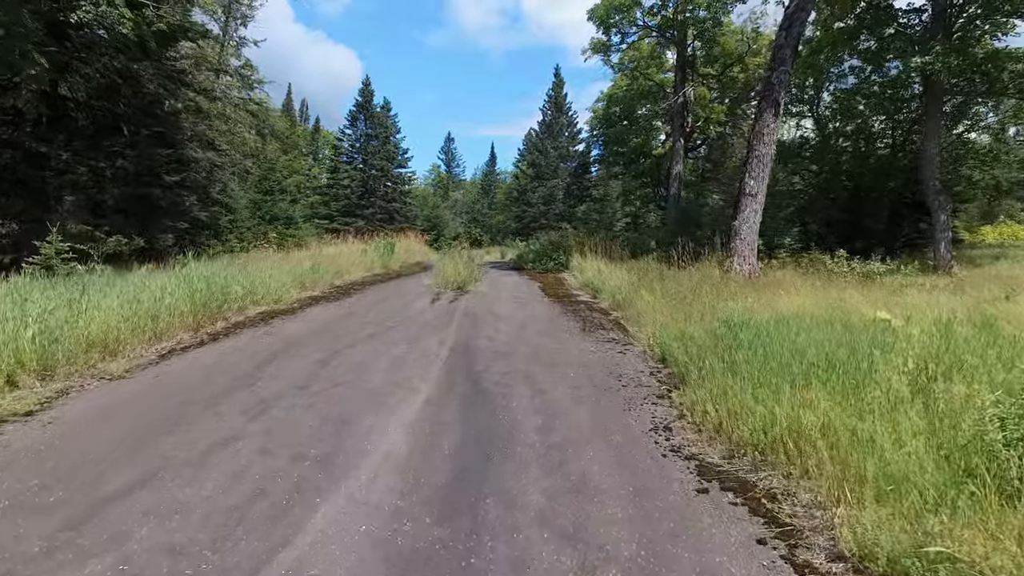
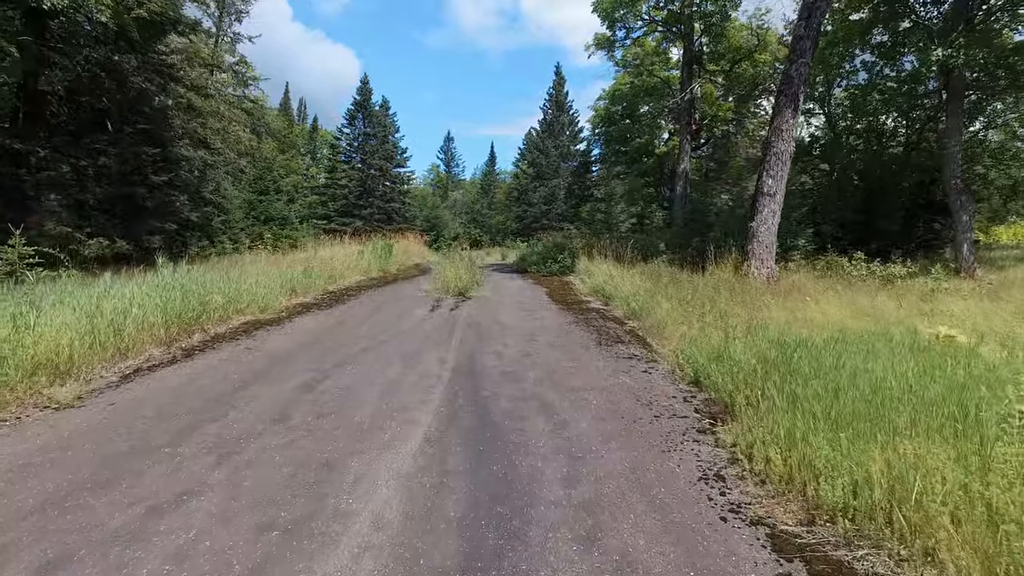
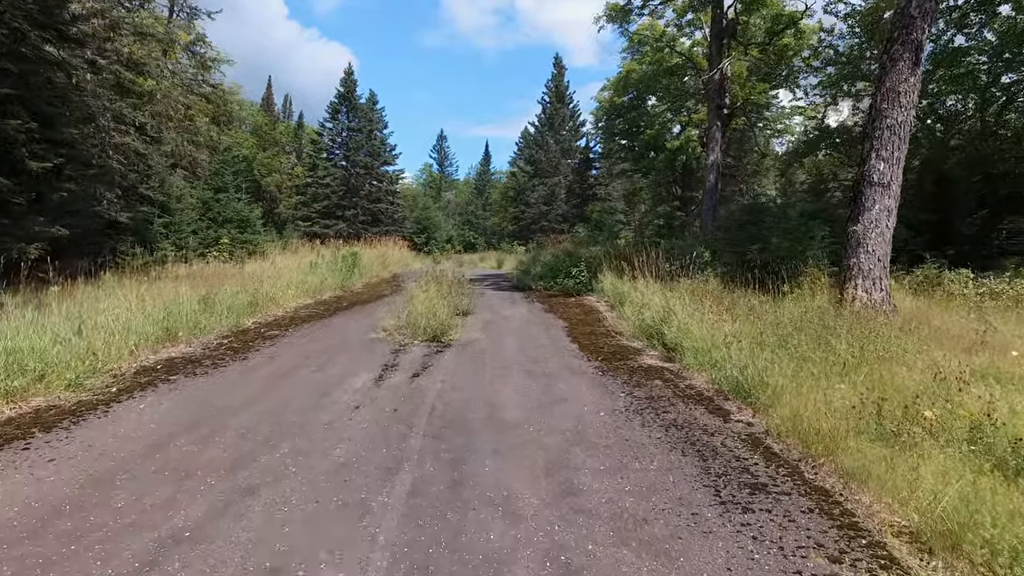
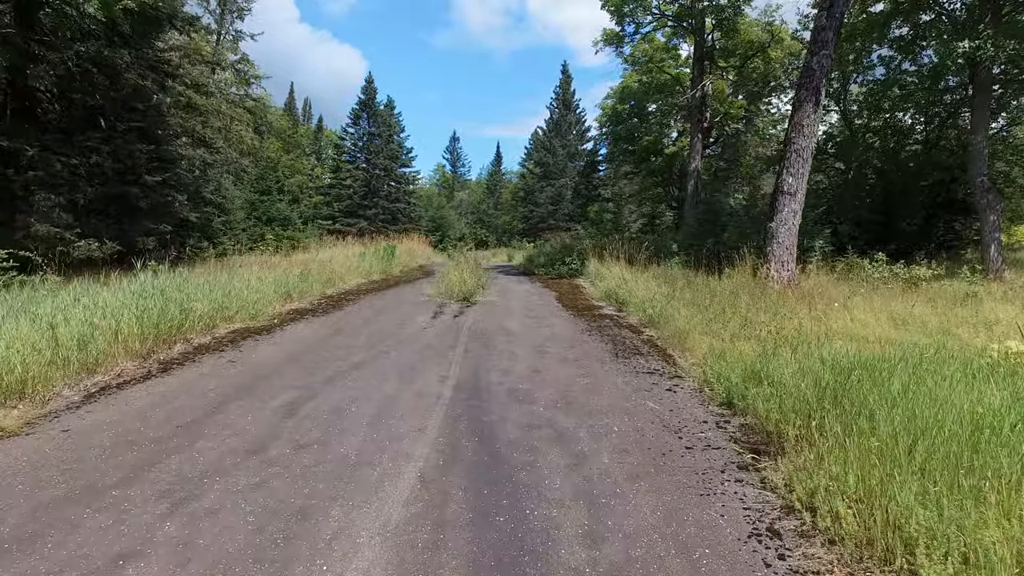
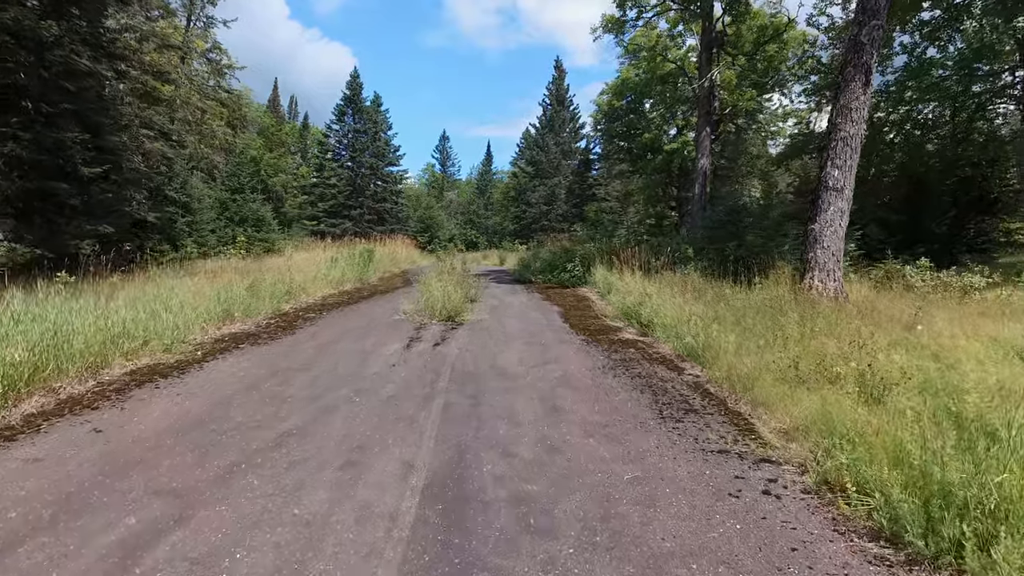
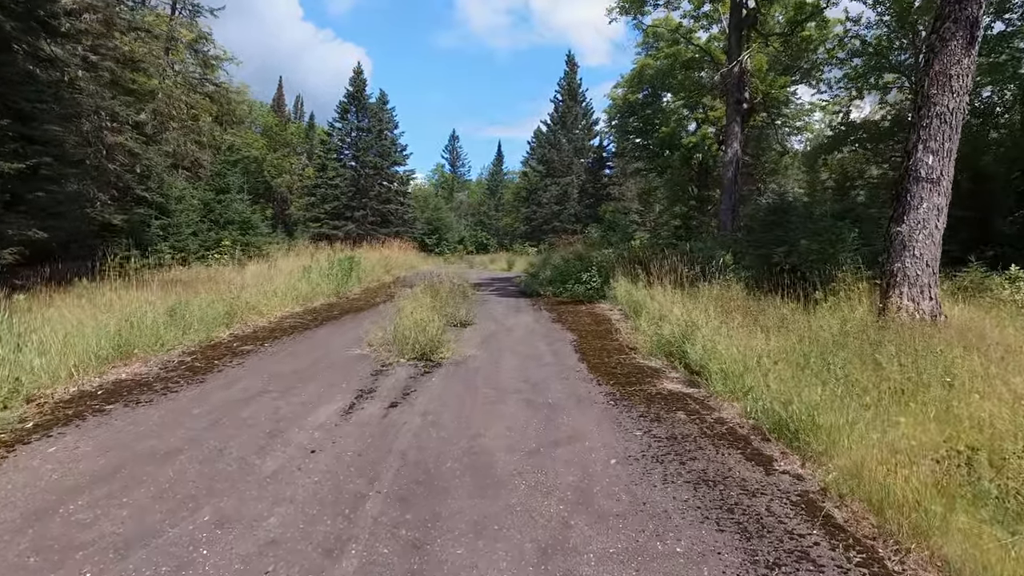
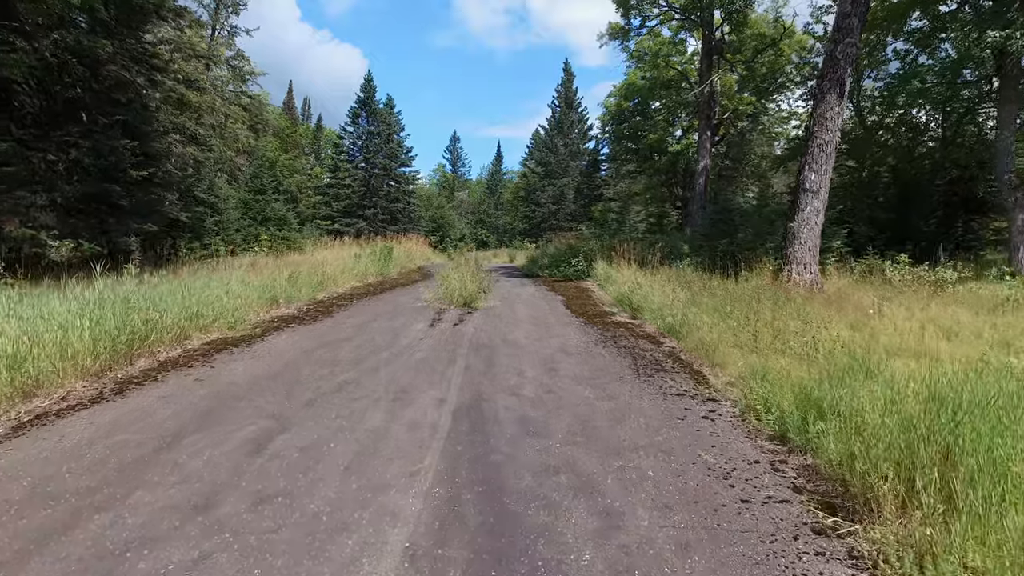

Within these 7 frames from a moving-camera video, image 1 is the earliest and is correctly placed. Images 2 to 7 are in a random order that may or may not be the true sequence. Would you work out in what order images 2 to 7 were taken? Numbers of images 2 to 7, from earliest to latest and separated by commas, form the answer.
2, 4, 7, 5, 3, 6
